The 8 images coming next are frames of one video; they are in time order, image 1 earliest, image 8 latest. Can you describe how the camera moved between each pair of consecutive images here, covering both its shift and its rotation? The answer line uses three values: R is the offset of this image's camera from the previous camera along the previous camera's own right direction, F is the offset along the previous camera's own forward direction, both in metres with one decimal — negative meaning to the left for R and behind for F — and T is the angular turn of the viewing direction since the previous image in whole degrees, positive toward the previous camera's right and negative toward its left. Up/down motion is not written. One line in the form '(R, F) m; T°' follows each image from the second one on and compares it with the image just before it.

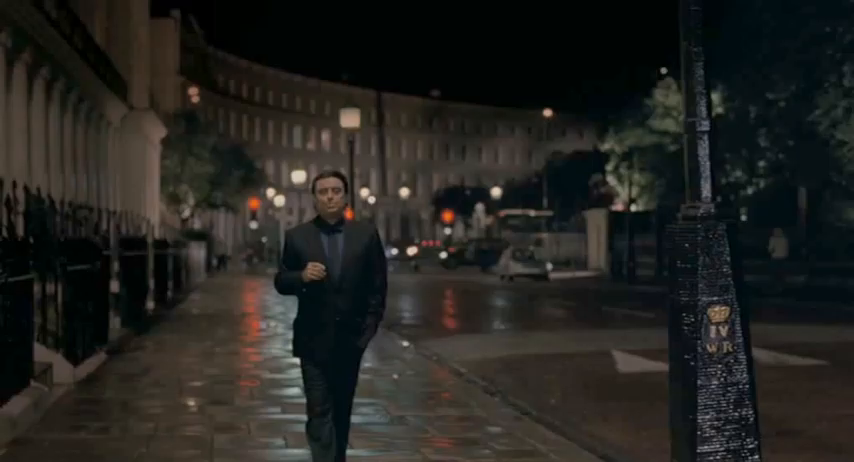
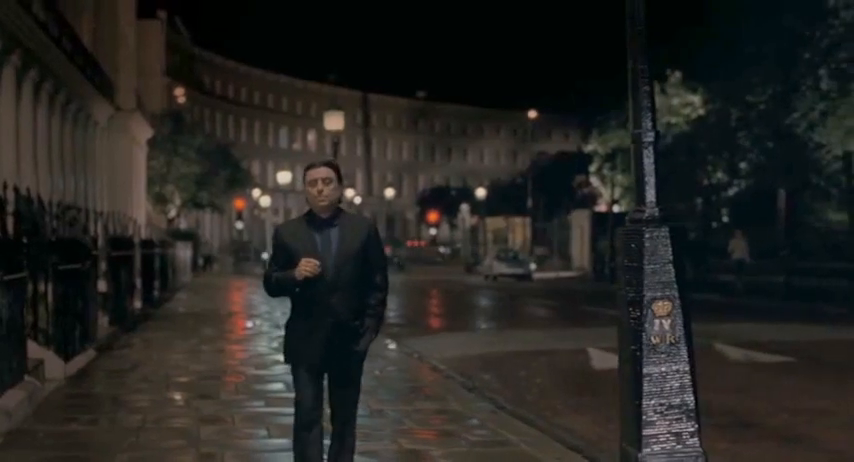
(+0.3, -0.8) m; -2°
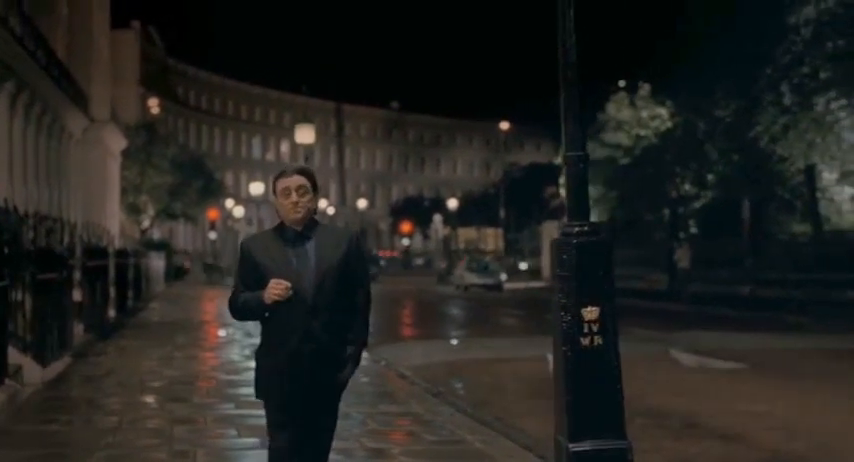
(0.0, -0.3) m; +1°
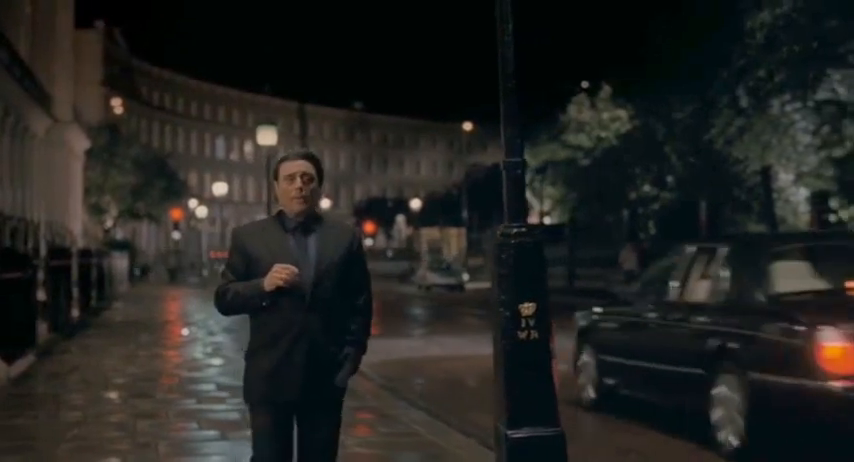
(0.0, -0.2) m; +1°
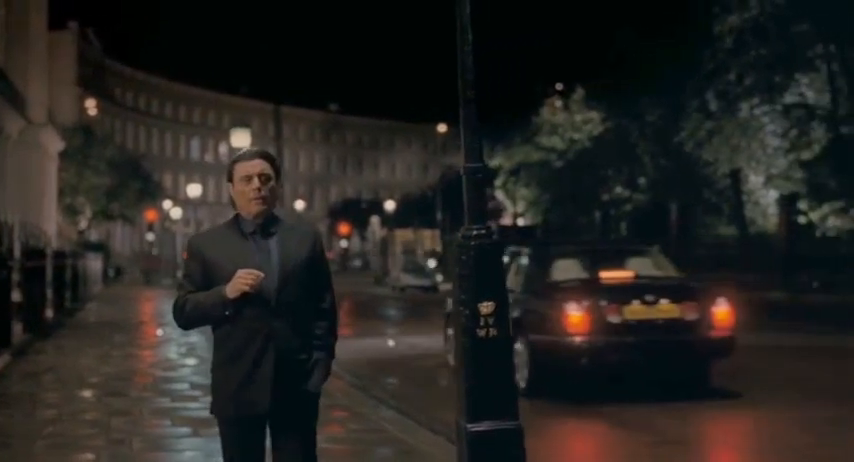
(0.0, -0.2) m; +1°
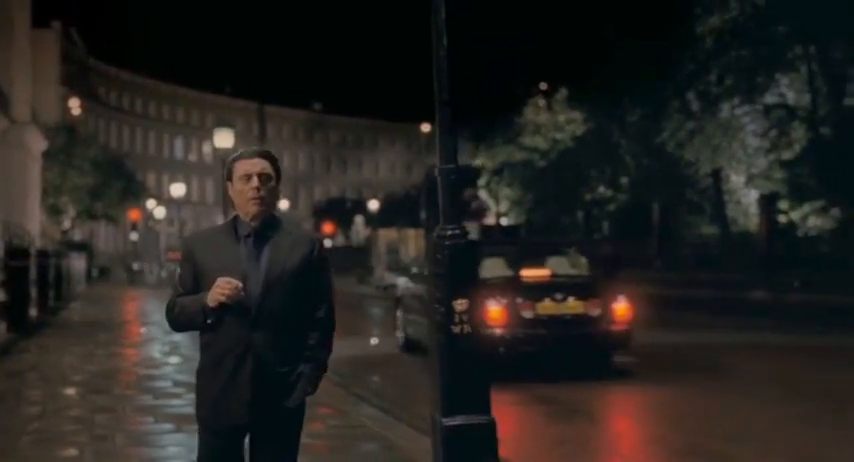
(0.0, -0.1) m; +1°
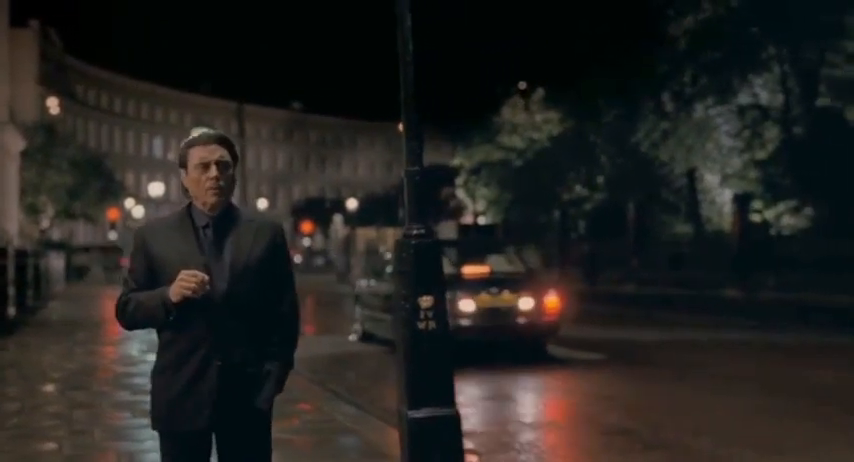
(0.0, -0.2) m; +1°
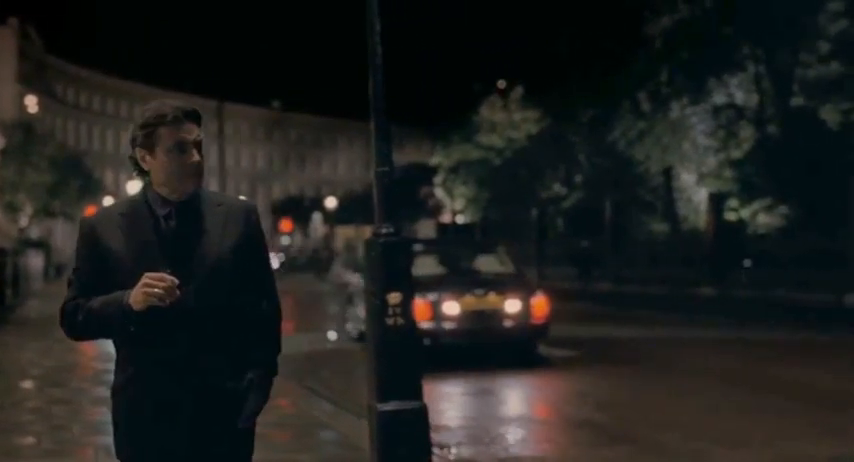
(0.0, -0.1) m; +1°
